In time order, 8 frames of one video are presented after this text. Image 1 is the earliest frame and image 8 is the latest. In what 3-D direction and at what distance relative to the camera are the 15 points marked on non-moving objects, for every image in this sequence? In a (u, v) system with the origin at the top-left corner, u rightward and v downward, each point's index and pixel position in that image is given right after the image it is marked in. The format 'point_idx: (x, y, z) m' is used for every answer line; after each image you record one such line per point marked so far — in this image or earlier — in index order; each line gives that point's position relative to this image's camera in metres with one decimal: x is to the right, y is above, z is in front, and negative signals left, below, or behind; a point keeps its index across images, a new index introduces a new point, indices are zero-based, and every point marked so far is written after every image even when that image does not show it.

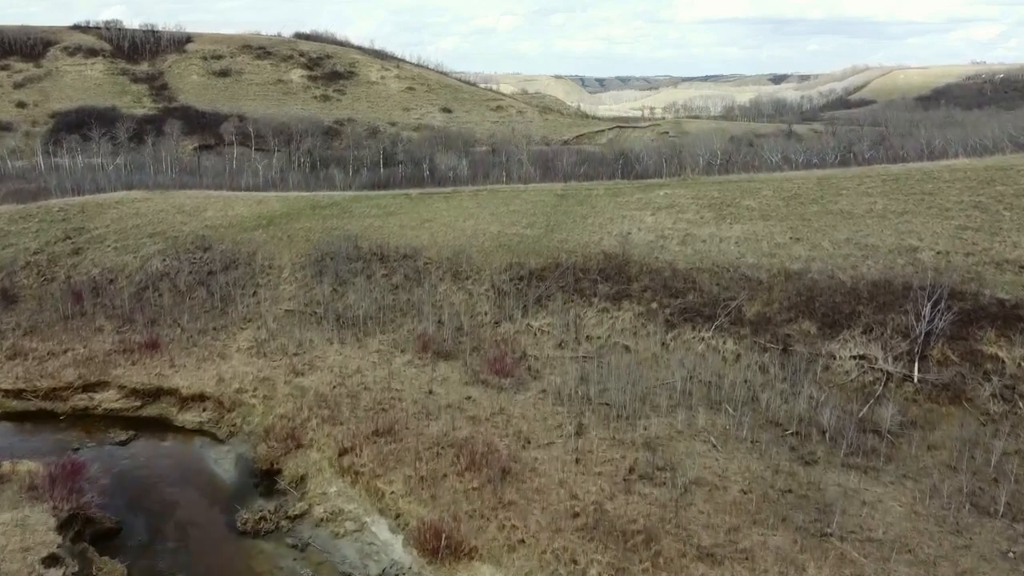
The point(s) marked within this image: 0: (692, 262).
0: (+4.2, +0.6, +18.9) m
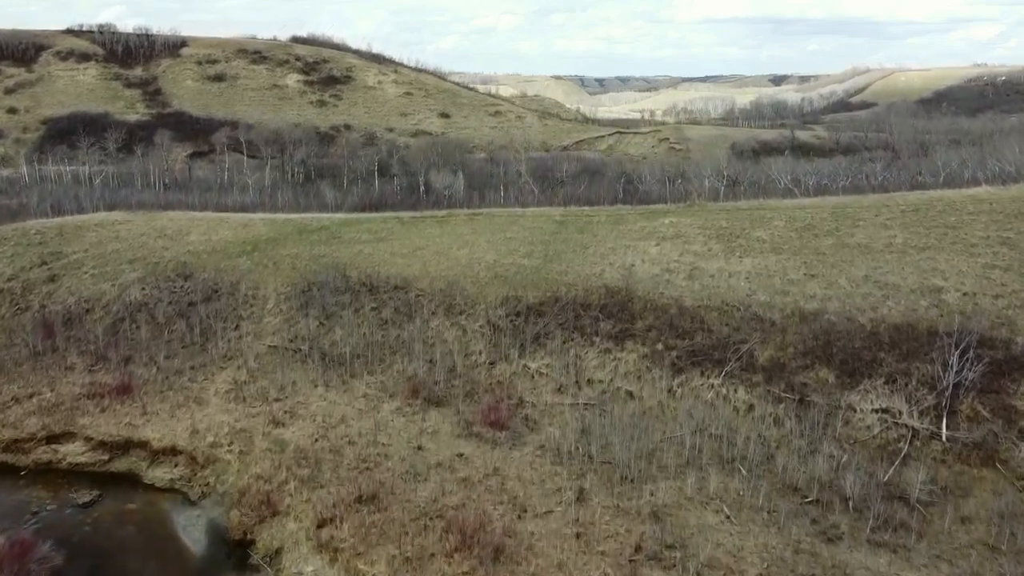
0: (+4.1, -0.2, +17.7) m
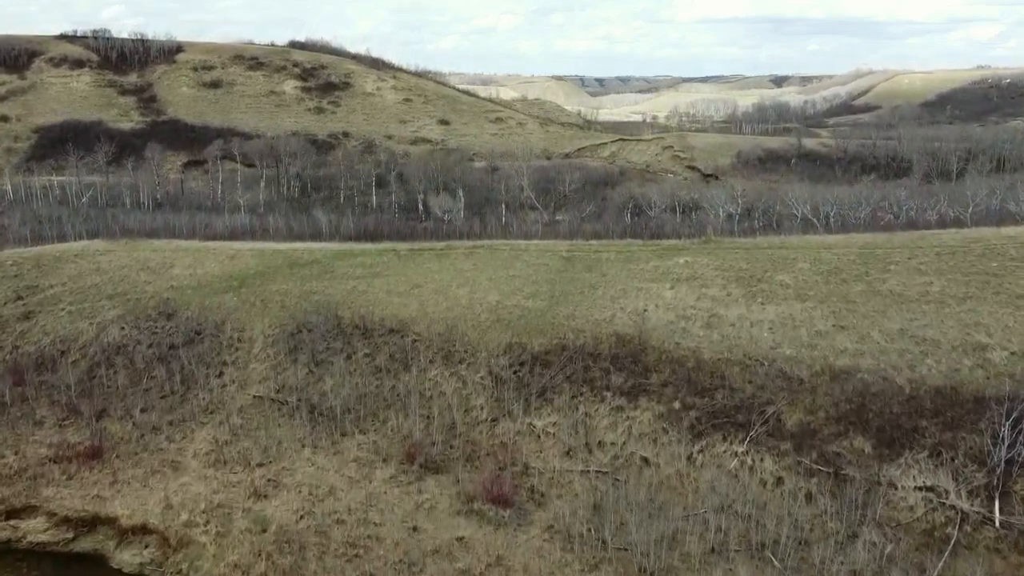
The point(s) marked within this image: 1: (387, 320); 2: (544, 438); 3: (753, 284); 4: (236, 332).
0: (+4.2, -1.3, +16.4) m
1: (-3.0, -0.8, +19.4) m
2: (+0.6, -2.9, +15.8) m
3: (+5.4, +0.1, +17.9) m
4: (-6.8, -1.1, +20.0) m
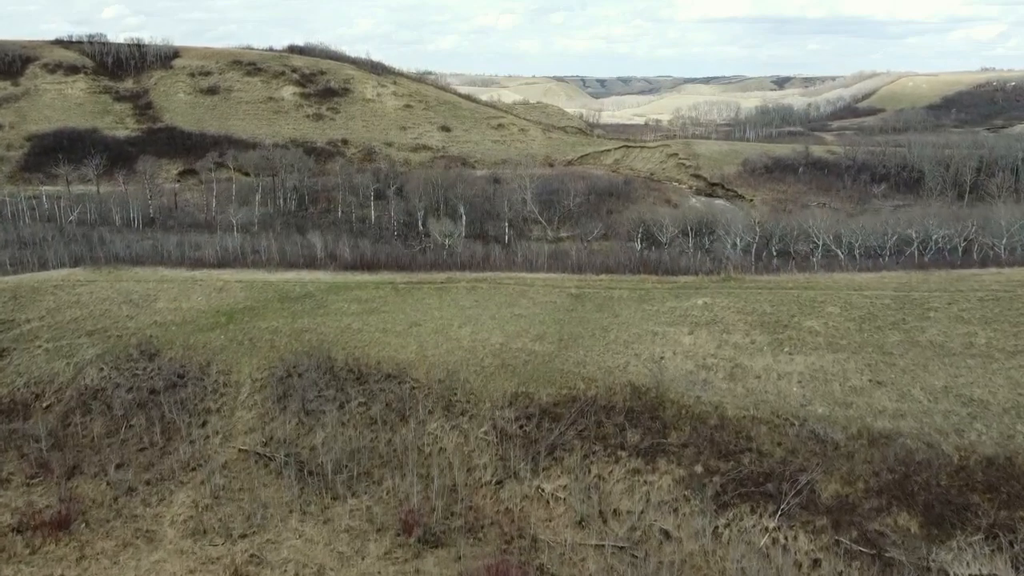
0: (+4.3, -2.2, +15.0) m
1: (-2.9, -1.7, +18.1) m
2: (+0.7, -3.9, +14.4) m
3: (+5.5, -0.9, +16.5) m
4: (-6.7, -2.0, +18.6) m
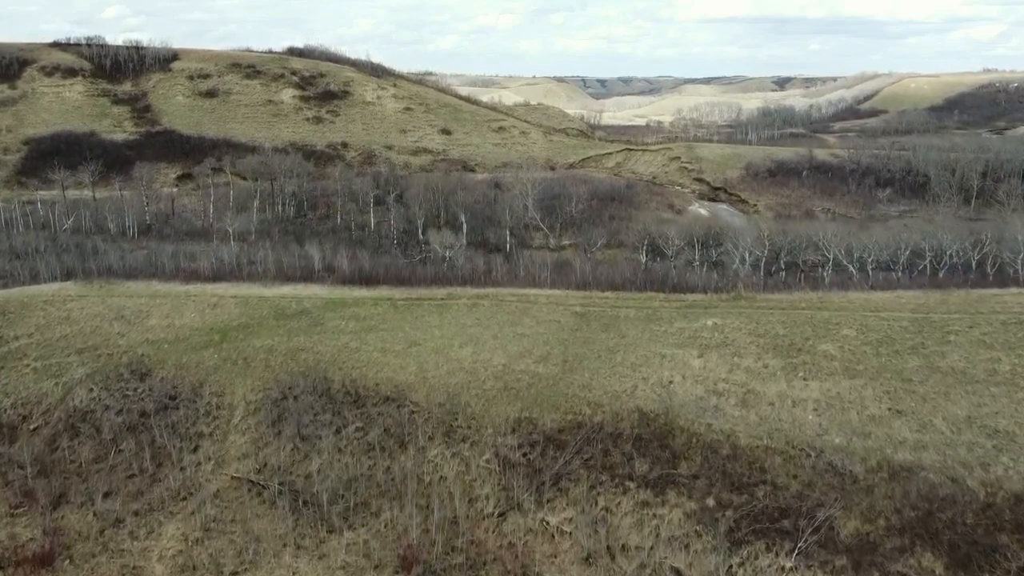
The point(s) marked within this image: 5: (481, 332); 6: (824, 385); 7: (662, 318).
0: (+4.4, -2.6, +14.4) m
1: (-2.8, -2.2, +17.5) m
2: (+0.8, -4.3, +13.8) m
3: (+5.6, -1.3, +15.9) m
4: (-6.7, -2.4, +18.0) m
5: (-0.7, -1.0, +18.9) m
6: (+5.8, -1.8, +15.0) m
7: (+3.4, -0.7, +18.1) m
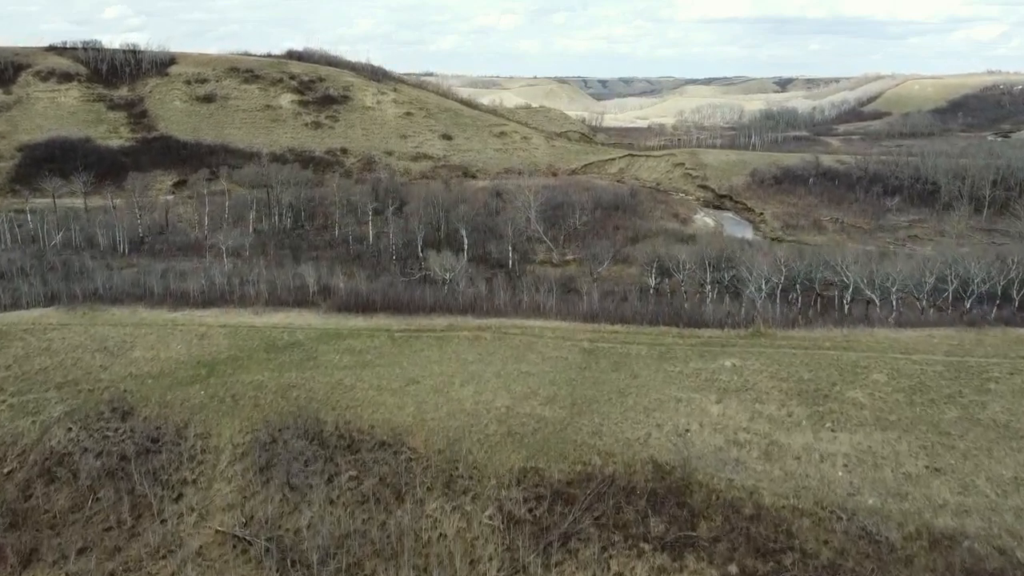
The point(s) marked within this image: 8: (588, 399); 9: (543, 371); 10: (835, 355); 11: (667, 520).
0: (+4.5, -3.4, +13.3) m
1: (-2.7, -2.9, +16.4) m
2: (+0.9, -5.1, +12.7) m
3: (+5.6, -2.1, +14.8) m
4: (-6.6, -3.2, +16.9) m
5: (-0.6, -1.8, +17.8) m
6: (+5.9, -2.6, +13.9) m
7: (+3.5, -1.4, +17.0) m
8: (+1.5, -2.2, +16.3) m
9: (+0.6, -1.8, +17.4) m
10: (+6.4, -1.3, +16.0) m
11: (+2.6, -3.9, +13.4) m
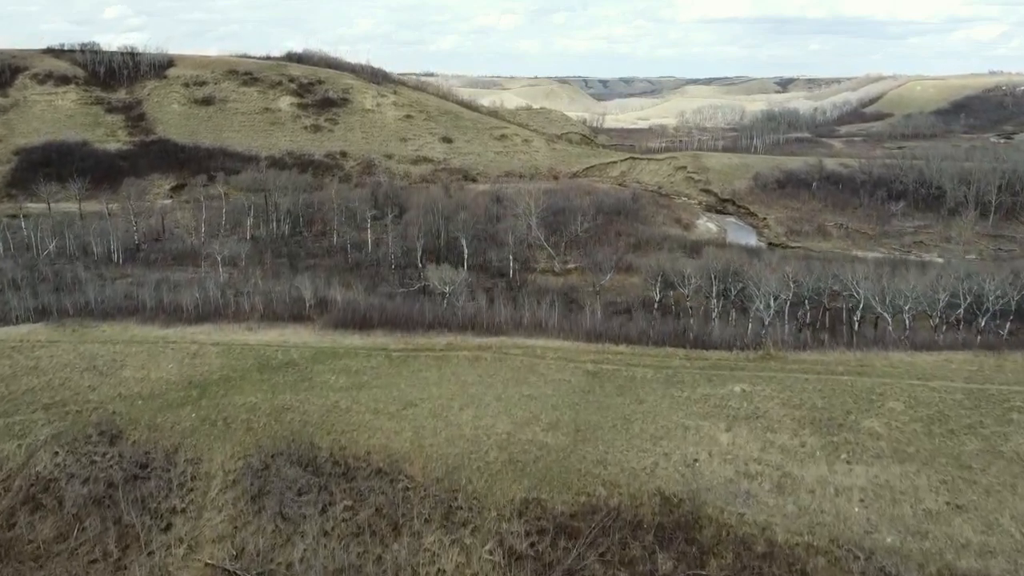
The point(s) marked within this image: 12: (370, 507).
0: (+4.5, -3.8, +12.7) m
1: (-2.7, -3.3, +15.8) m
2: (+0.9, -5.5, +12.1) m
3: (+5.7, -2.5, +14.2) m
4: (-6.6, -3.6, +16.3) m
5: (-0.6, -2.2, +17.2) m
6: (+5.9, -3.0, +13.3) m
7: (+3.5, -1.9, +16.4) m
8: (+1.6, -2.7, +15.7) m
9: (+0.7, -2.2, +16.8) m
10: (+6.4, -1.7, +15.4) m
11: (+2.6, -4.3, +12.8) m
12: (-2.6, -4.1, +14.8) m
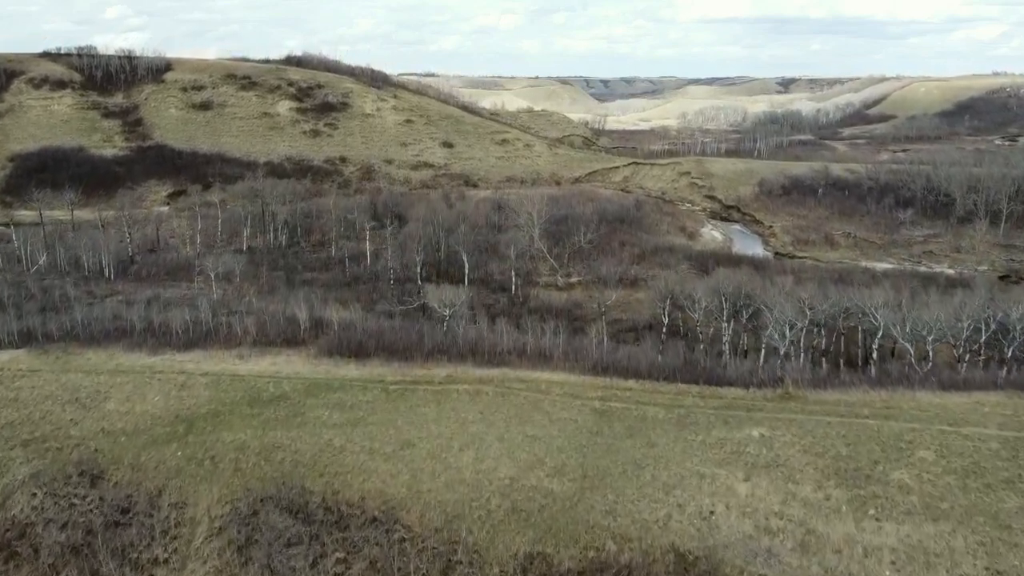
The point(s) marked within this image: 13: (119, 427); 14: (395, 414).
0: (+4.6, -4.5, +11.8) m
1: (-2.7, -4.0, +14.9) m
2: (+1.0, -6.2, +11.2) m
3: (+5.7, -3.2, +13.3) m
4: (-6.5, -4.3, +15.4) m
5: (-0.6, -2.9, +16.3) m
6: (+6.0, -3.7, +12.4) m
7: (+3.6, -2.5, +15.5) m
8: (+1.6, -3.3, +14.8) m
9: (+0.7, -2.9, +15.9) m
10: (+6.5, -2.4, +14.5) m
11: (+2.6, -5.0, +11.9) m
12: (-2.6, -4.7, +13.9) m
13: (-8.7, -3.1, +17.8) m
14: (-2.5, -2.7, +17.3) m
